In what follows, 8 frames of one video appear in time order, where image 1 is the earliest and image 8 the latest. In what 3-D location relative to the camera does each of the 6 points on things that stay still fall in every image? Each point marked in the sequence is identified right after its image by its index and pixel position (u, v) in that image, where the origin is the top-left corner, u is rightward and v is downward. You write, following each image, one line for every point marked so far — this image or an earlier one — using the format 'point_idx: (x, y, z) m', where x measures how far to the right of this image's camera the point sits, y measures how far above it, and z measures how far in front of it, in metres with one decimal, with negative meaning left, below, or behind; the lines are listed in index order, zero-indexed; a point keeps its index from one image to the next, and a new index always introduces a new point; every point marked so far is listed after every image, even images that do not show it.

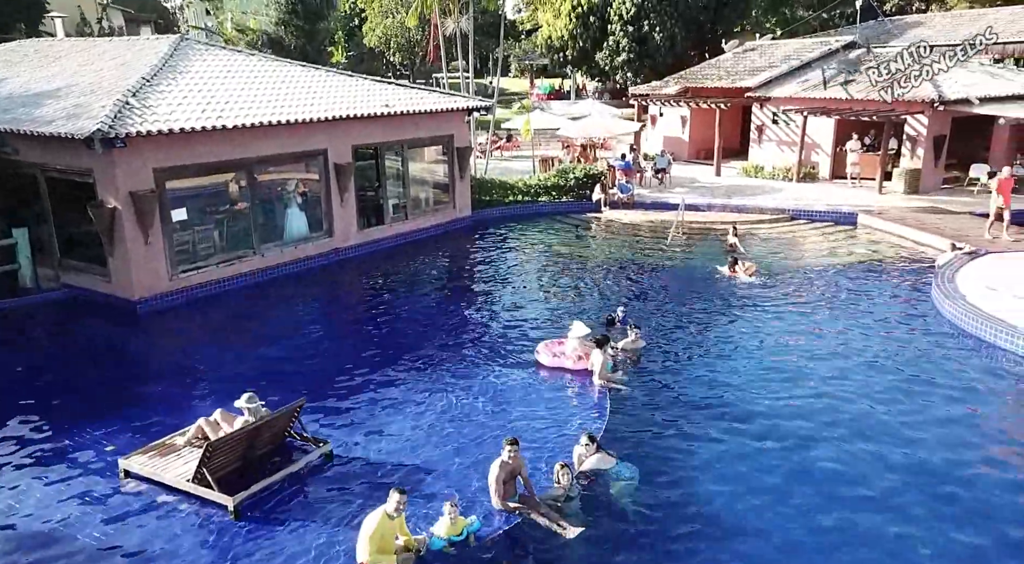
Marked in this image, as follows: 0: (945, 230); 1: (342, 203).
0: (+10.5, +1.3, +19.2) m
1: (-3.9, +1.8, +18.0) m
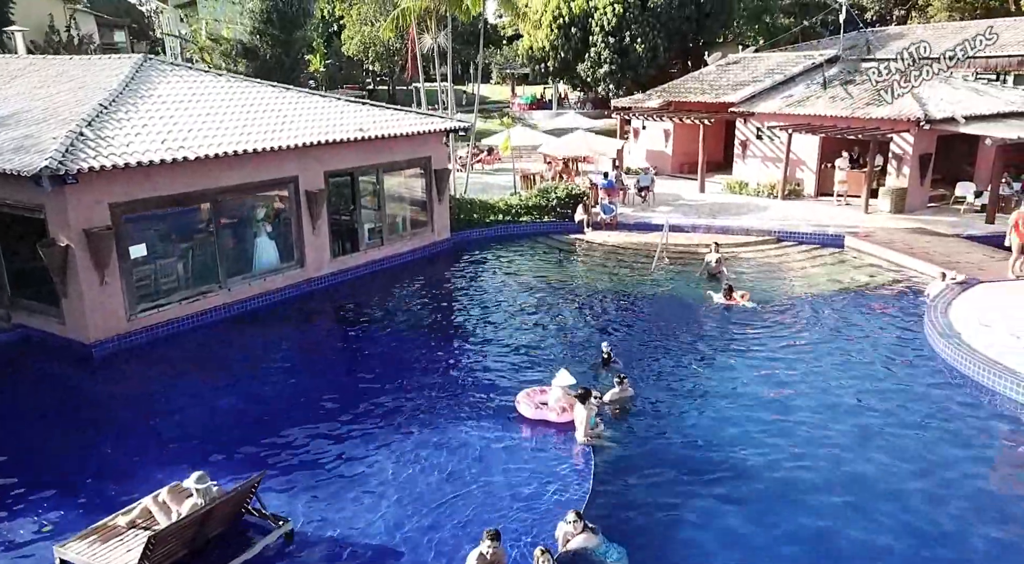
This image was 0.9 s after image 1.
0: (+10.0, +0.6, +18.8) m
1: (-4.3, +1.1, +17.3) m
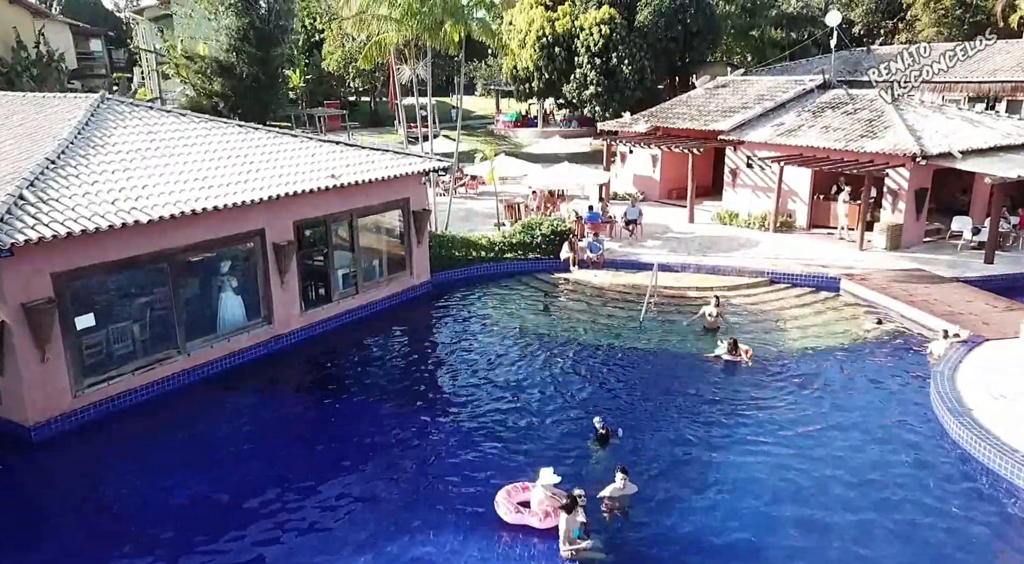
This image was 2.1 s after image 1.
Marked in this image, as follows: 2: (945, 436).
0: (+9.6, -0.5, +18.0) m
1: (-4.7, -0.1, +16.2) m
2: (+7.0, -2.5, +12.7) m
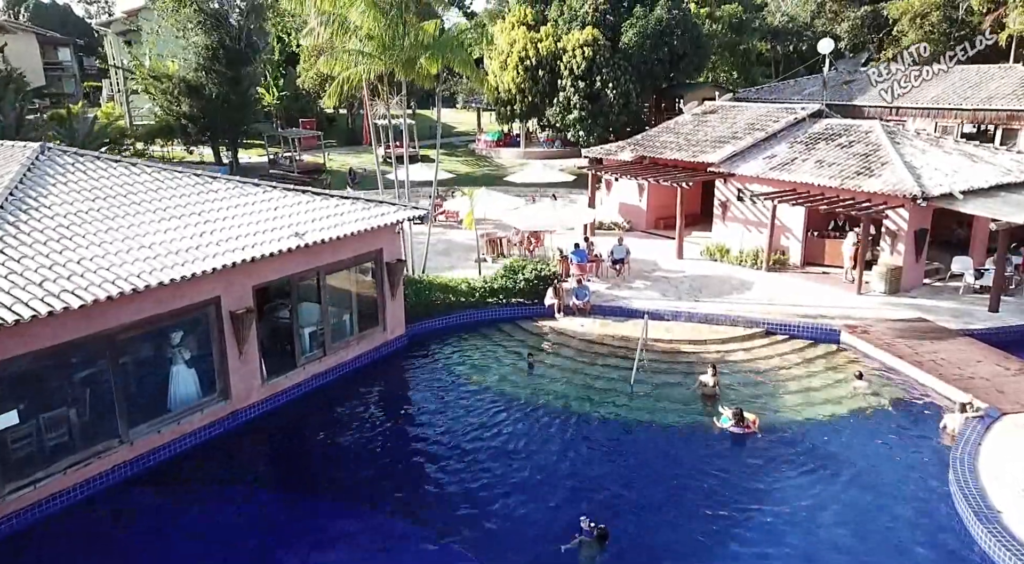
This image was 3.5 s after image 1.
0: (+9.2, -1.8, +16.9) m
1: (-5.1, -1.4, +14.8) m
2: (+6.7, -3.7, +11.5) m
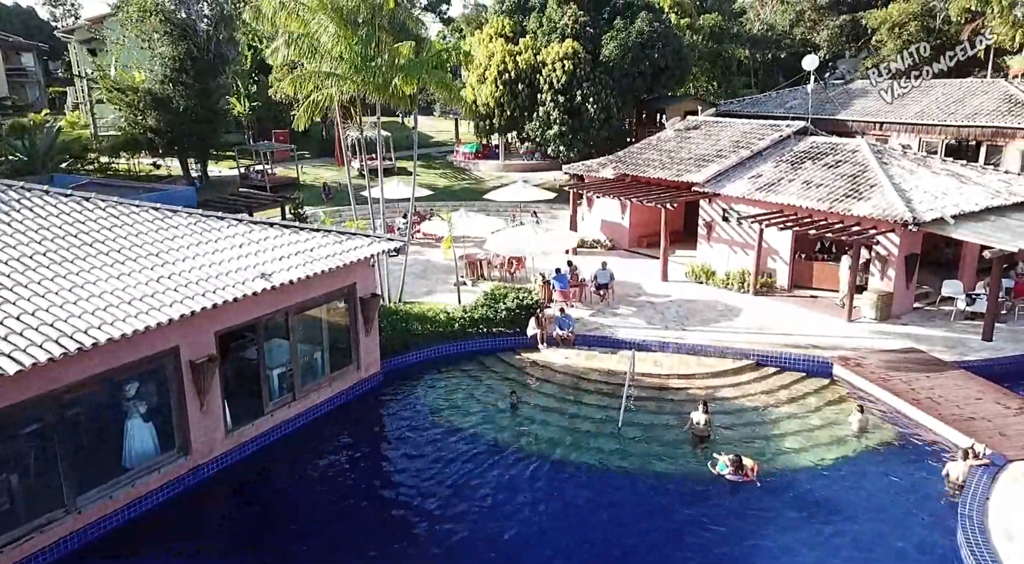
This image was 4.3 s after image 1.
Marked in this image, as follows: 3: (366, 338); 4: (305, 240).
0: (+8.8, -2.5, +16.3) m
1: (-5.4, -2.2, +13.8) m
2: (+6.5, -4.5, +10.8) m
3: (-3.3, -1.3, +17.8) m
4: (-4.3, +0.9, +16.2) m
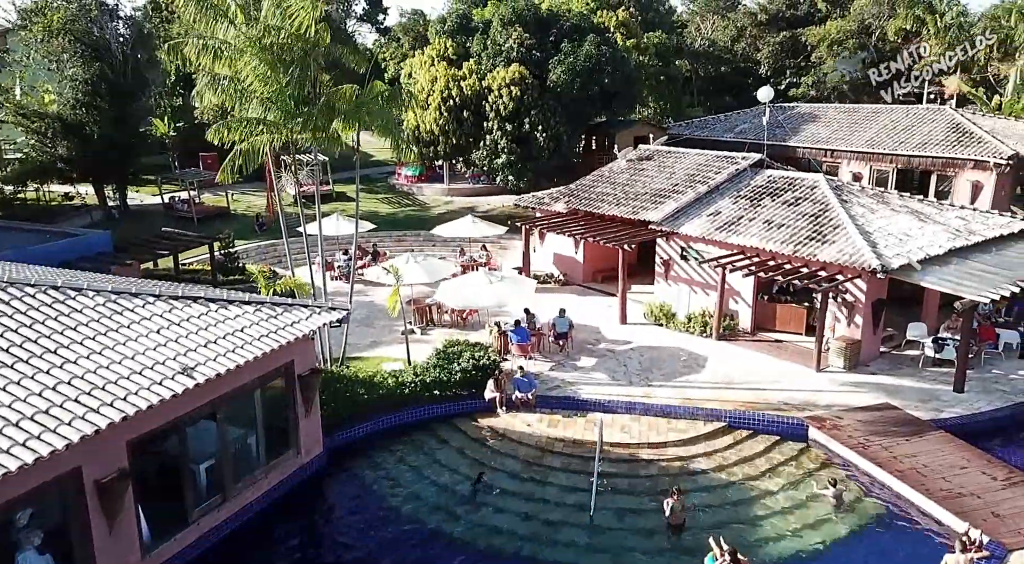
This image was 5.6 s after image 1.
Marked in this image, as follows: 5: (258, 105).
0: (+8.1, -3.8, +15.4) m
1: (-5.9, -3.7, +11.8) m
2: (+6.2, -5.8, +9.8) m
3: (-4.2, -2.8, +15.9) m
4: (-5.1, -0.6, +14.3) m
5: (-6.1, +4.3, +18.9) m
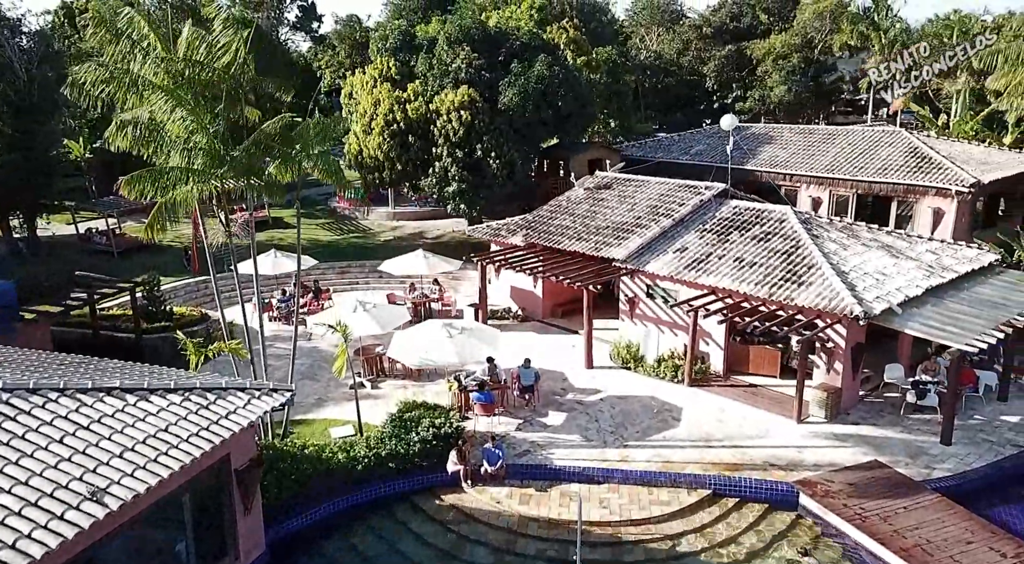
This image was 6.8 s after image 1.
0: (+7.6, -5.0, +14.2) m
1: (-6.1, -5.1, +9.6) m
2: (+6.2, -6.9, +8.5) m
3: (-4.7, -4.1, +13.8) m
4: (-5.5, -2.0, +12.1) m
5: (-7.0, +2.8, +16.6) m
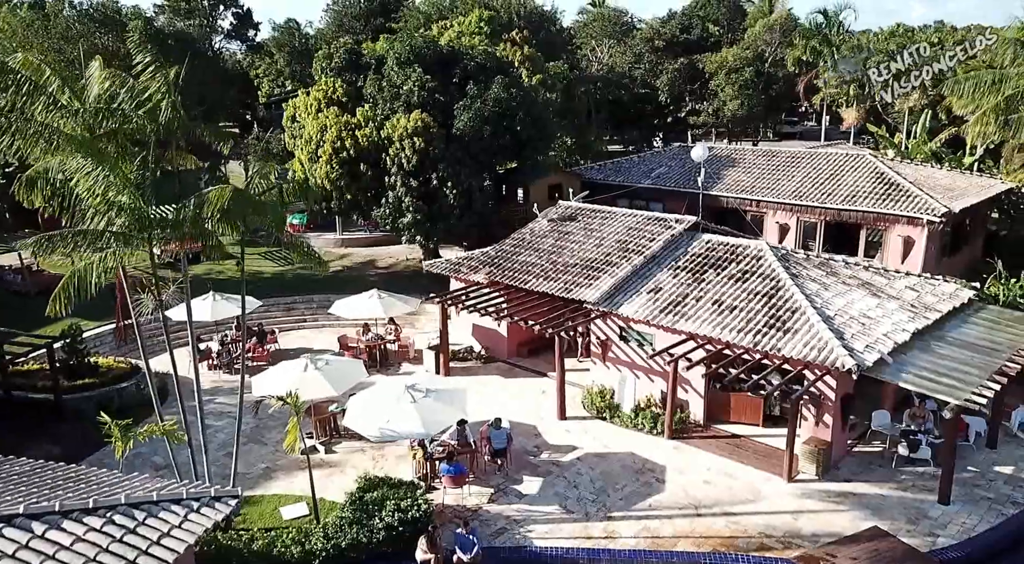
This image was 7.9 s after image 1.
0: (+7.3, -6.1, +13.0) m
1: (-6.0, -6.5, +7.4) m
2: (+6.4, -8.1, +7.2) m
3: (-4.9, -5.5, +11.8) m
4: (-5.6, -3.4, +10.0) m
5: (-7.5, +1.5, +14.4) m
